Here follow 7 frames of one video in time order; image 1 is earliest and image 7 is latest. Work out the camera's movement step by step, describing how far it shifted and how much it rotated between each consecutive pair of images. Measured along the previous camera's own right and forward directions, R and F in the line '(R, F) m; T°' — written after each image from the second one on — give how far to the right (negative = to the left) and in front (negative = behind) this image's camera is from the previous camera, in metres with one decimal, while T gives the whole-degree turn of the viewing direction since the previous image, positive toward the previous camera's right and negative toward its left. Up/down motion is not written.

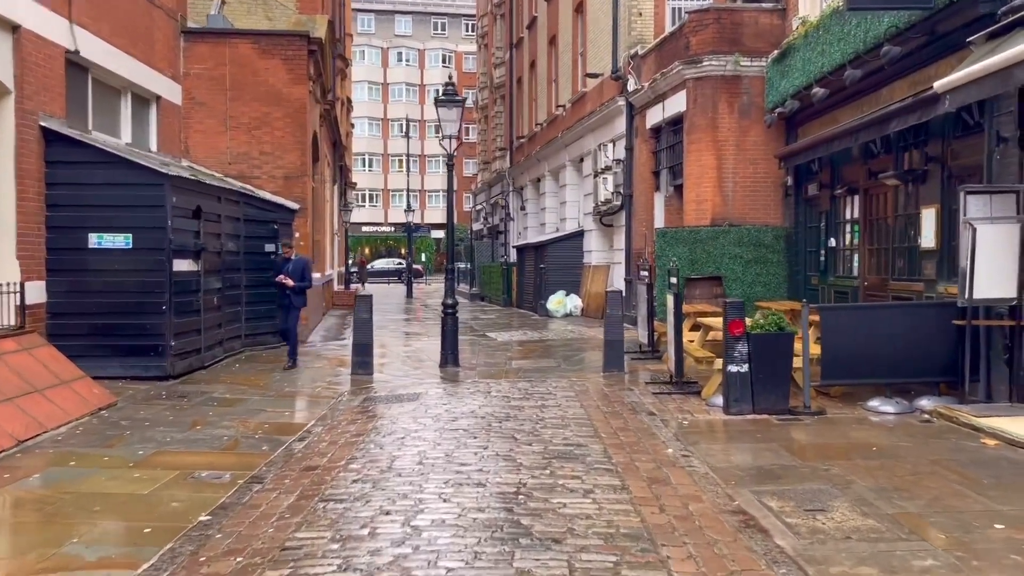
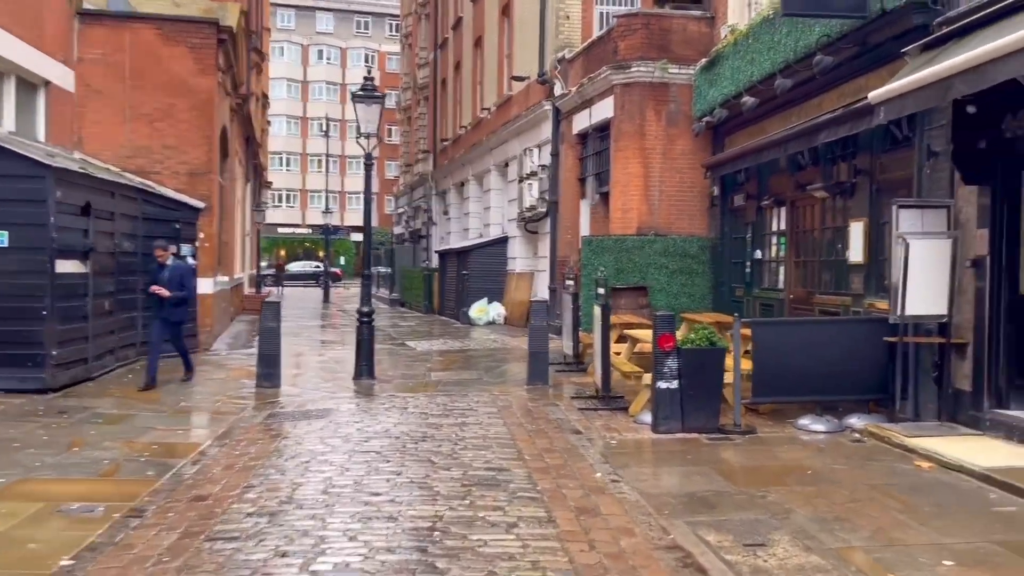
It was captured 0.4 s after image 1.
(0.0, +0.5) m; +5°
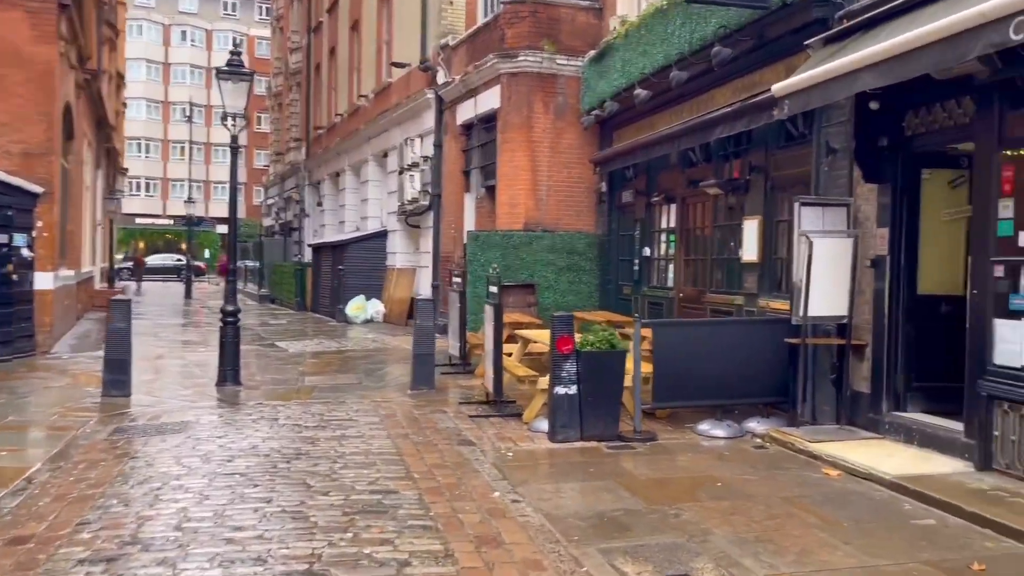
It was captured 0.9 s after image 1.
(-0.1, +0.7) m; +8°
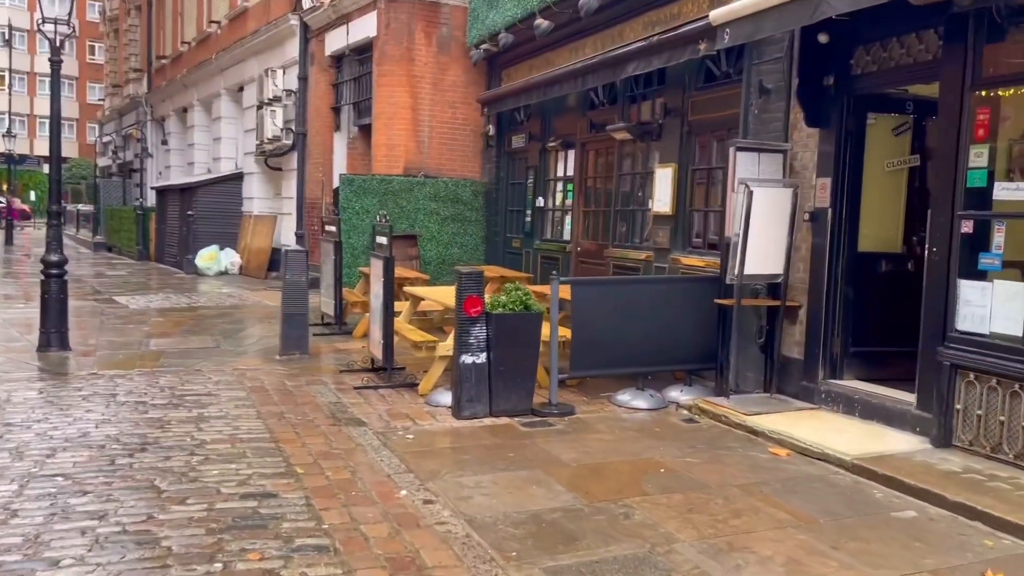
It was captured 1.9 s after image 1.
(-0.3, +1.2) m; +10°
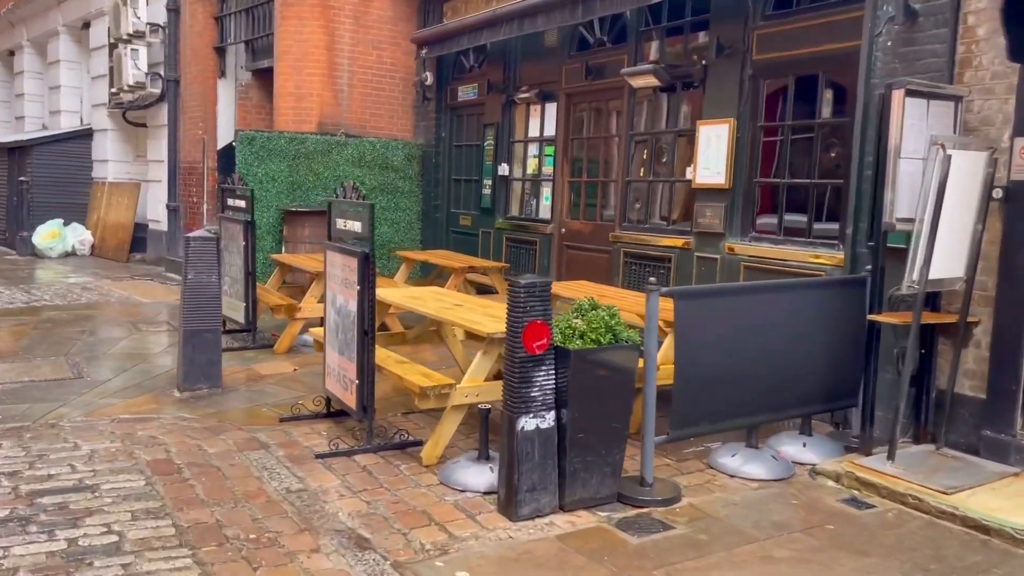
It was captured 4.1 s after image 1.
(-1.1, +2.6) m; +9°
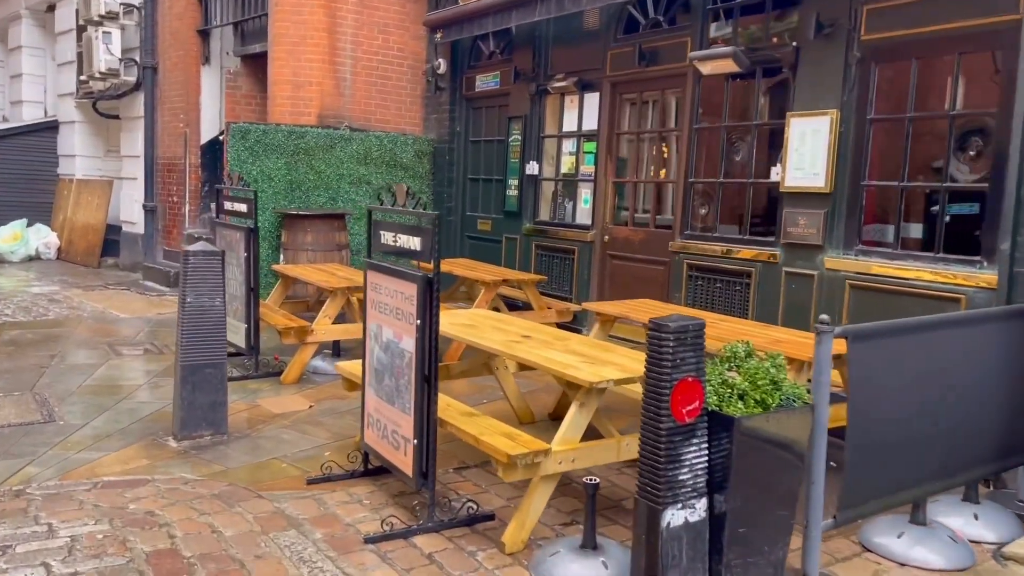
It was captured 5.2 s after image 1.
(-0.6, +1.1) m; +2°
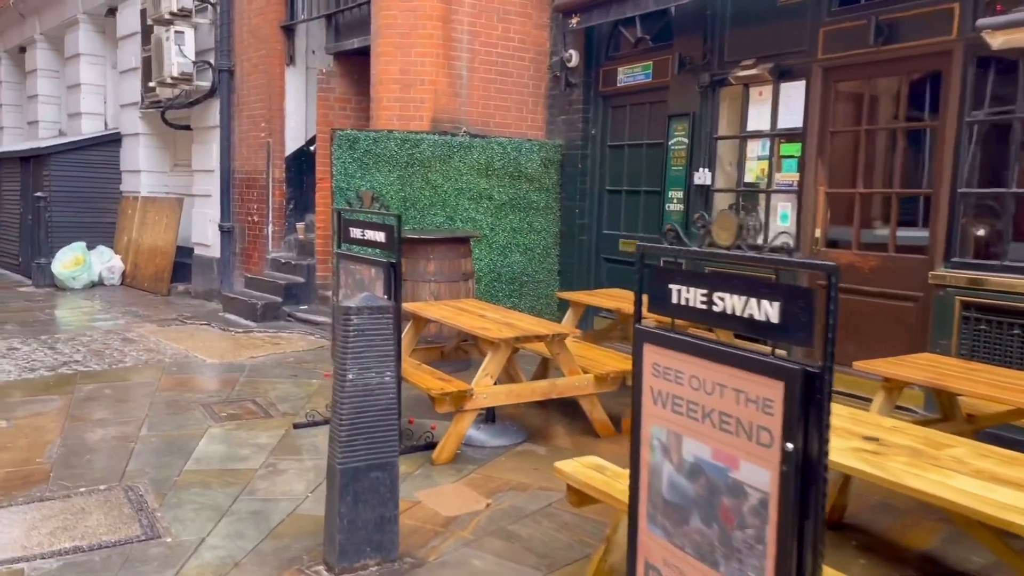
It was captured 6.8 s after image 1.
(-1.1, +1.5) m; -3°
